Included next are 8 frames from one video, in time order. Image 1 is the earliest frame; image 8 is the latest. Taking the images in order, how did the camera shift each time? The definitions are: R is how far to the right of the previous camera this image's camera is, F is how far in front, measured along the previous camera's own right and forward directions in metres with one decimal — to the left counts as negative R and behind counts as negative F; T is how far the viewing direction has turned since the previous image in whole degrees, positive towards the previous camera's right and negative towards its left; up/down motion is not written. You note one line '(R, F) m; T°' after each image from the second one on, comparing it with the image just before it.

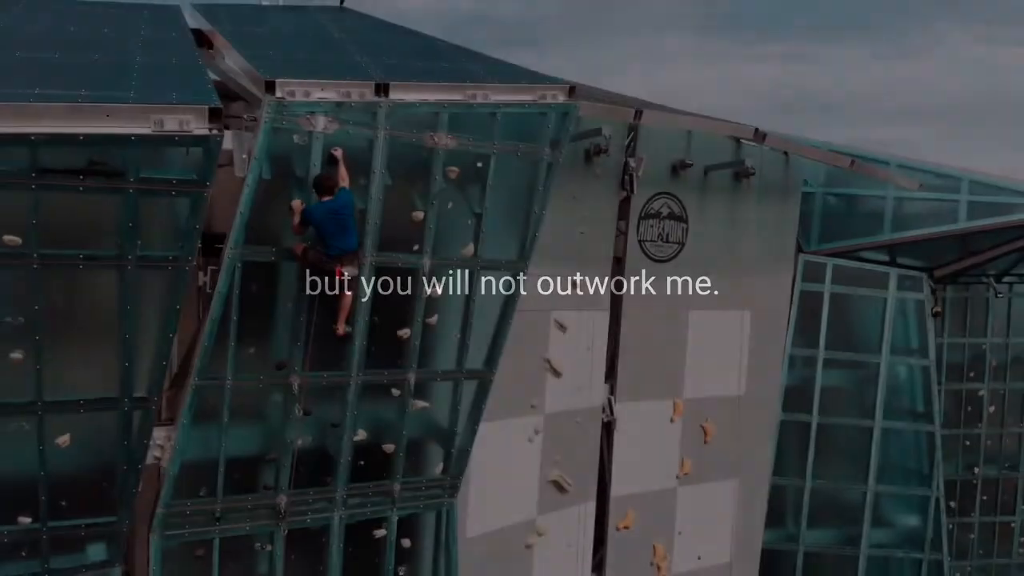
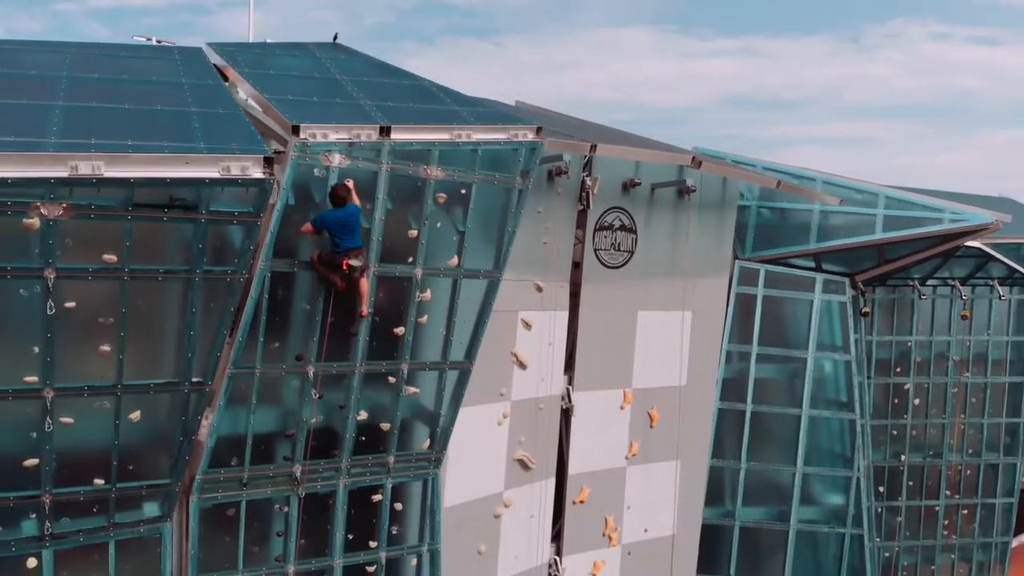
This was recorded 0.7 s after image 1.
(-0.2, -1.6) m; +2°
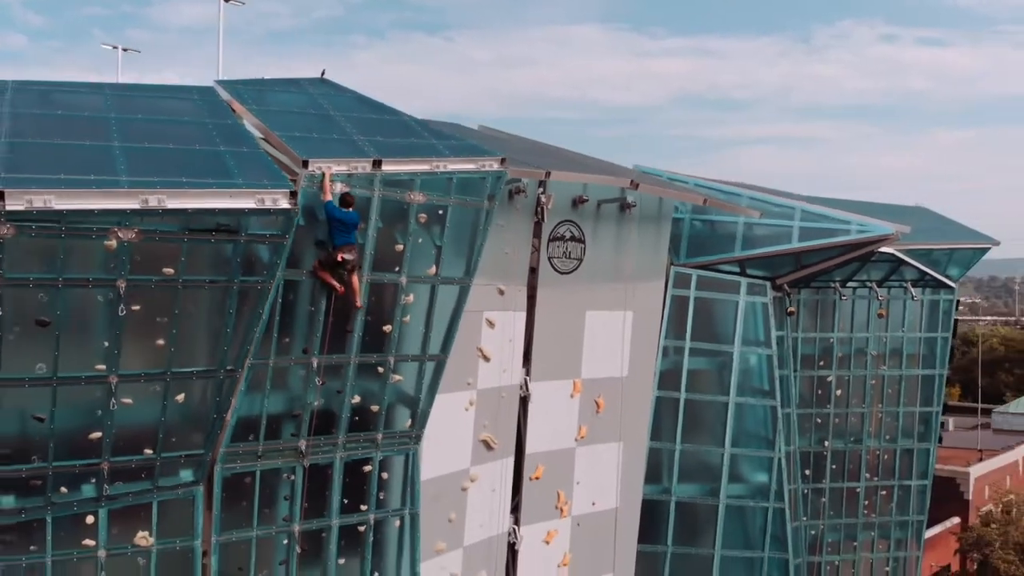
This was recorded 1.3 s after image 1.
(-0.2, -1.9) m; +2°
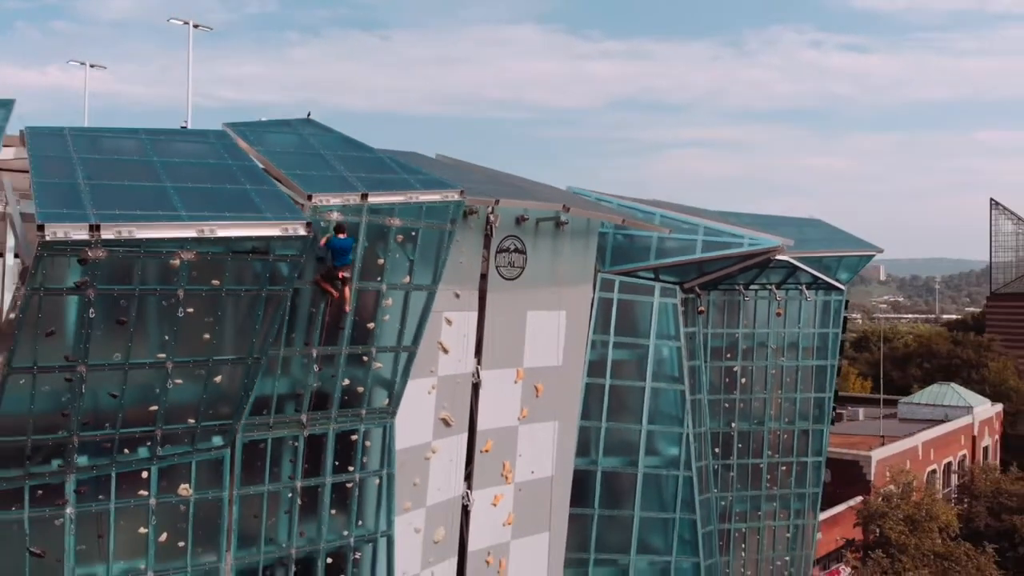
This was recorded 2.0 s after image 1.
(-0.2, -3.0) m; +3°
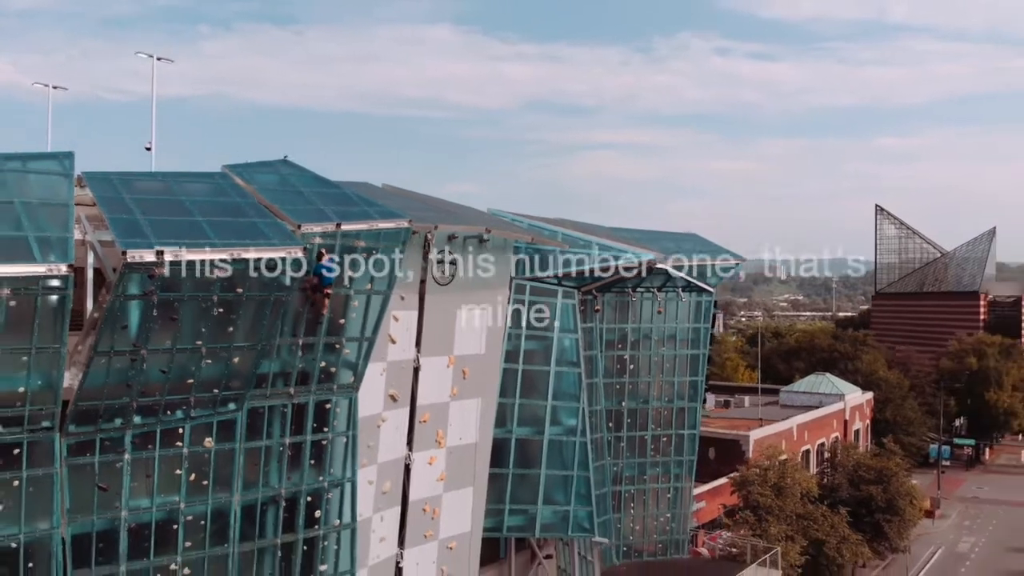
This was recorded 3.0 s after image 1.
(-0.3, -4.8) m; +4°
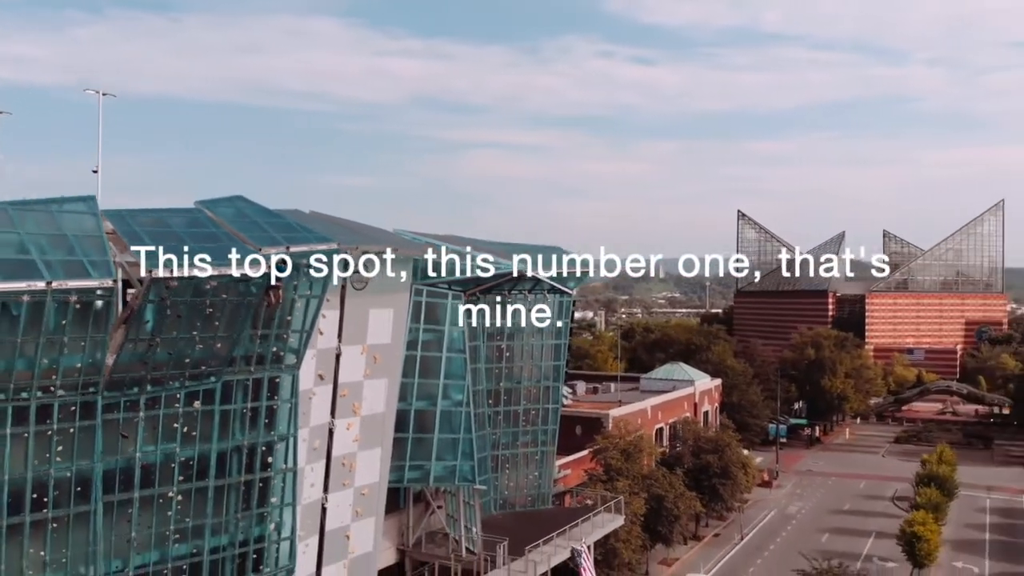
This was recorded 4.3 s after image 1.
(-0.3, -7.3) m; +5°
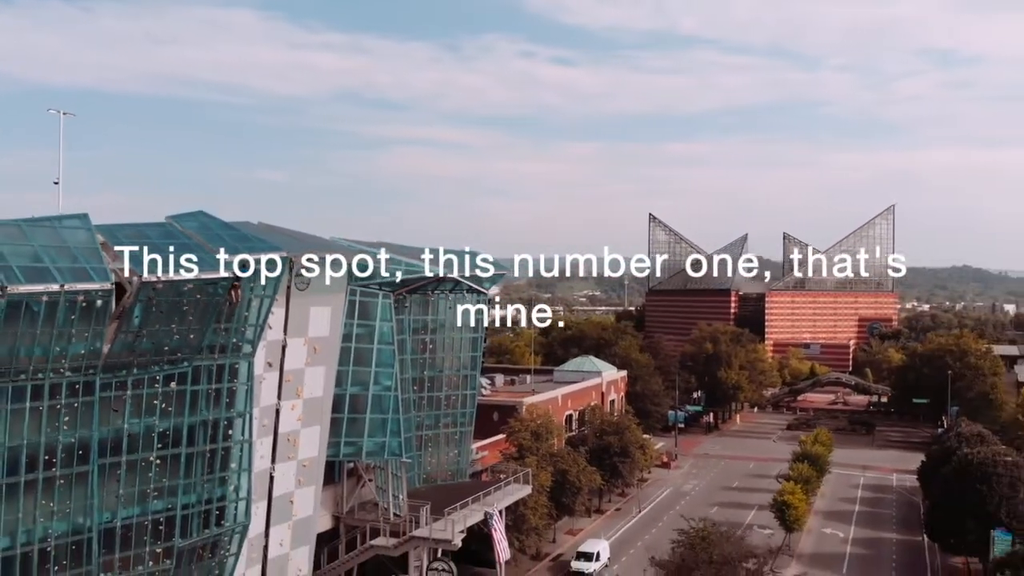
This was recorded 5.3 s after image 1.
(+0.1, -5.7) m; +3°
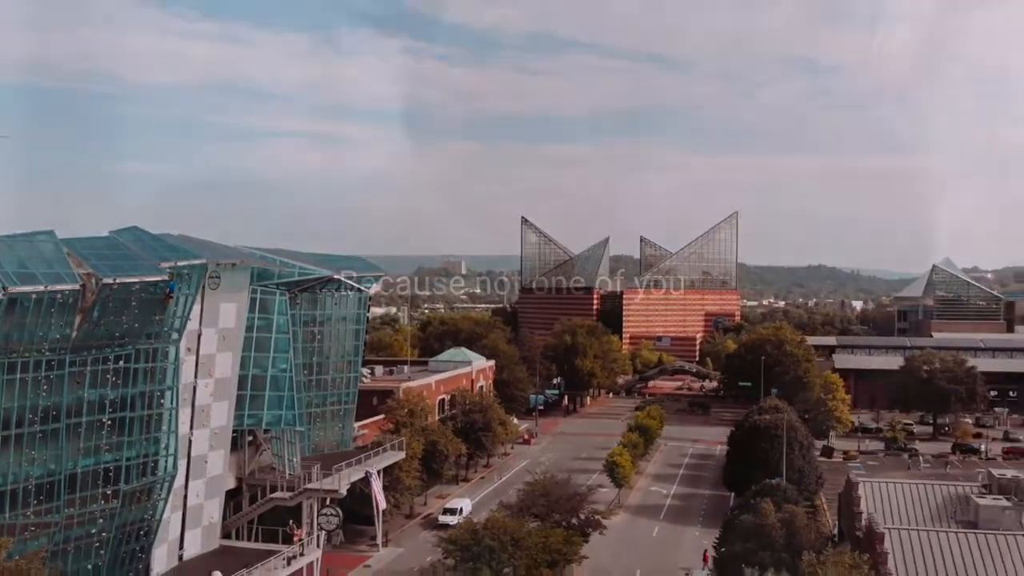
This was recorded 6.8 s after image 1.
(+0.3, -9.6) m; +5°
